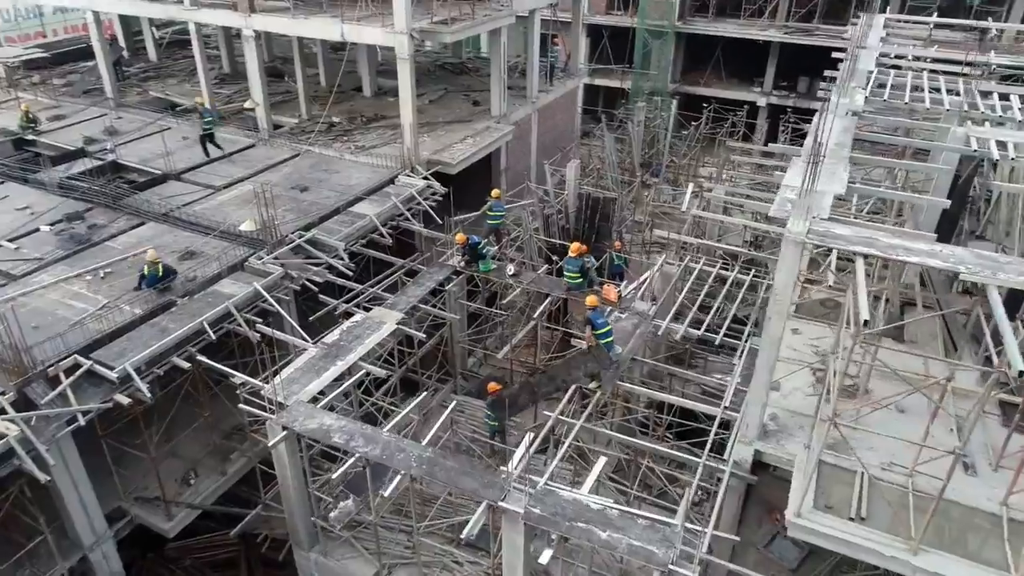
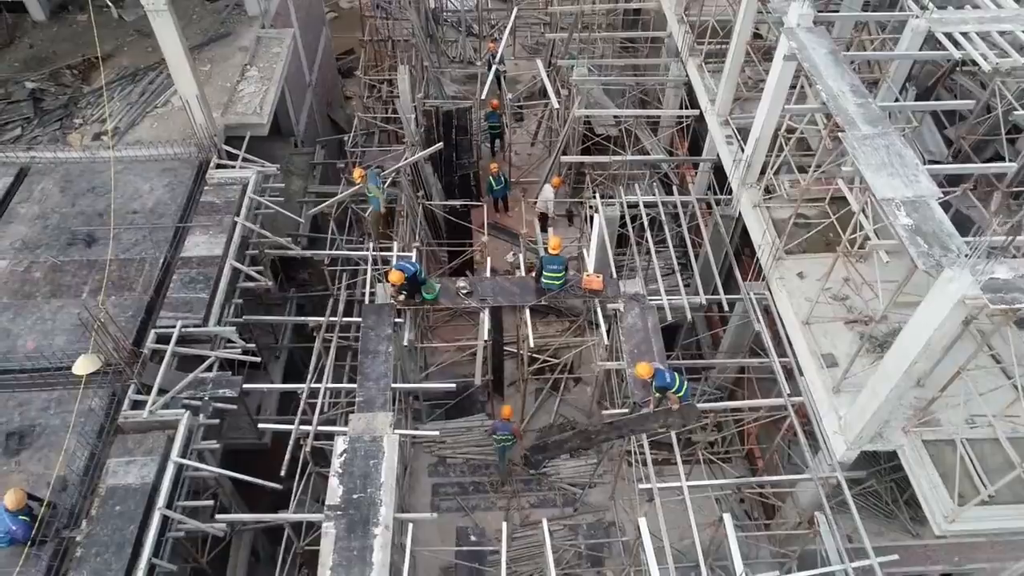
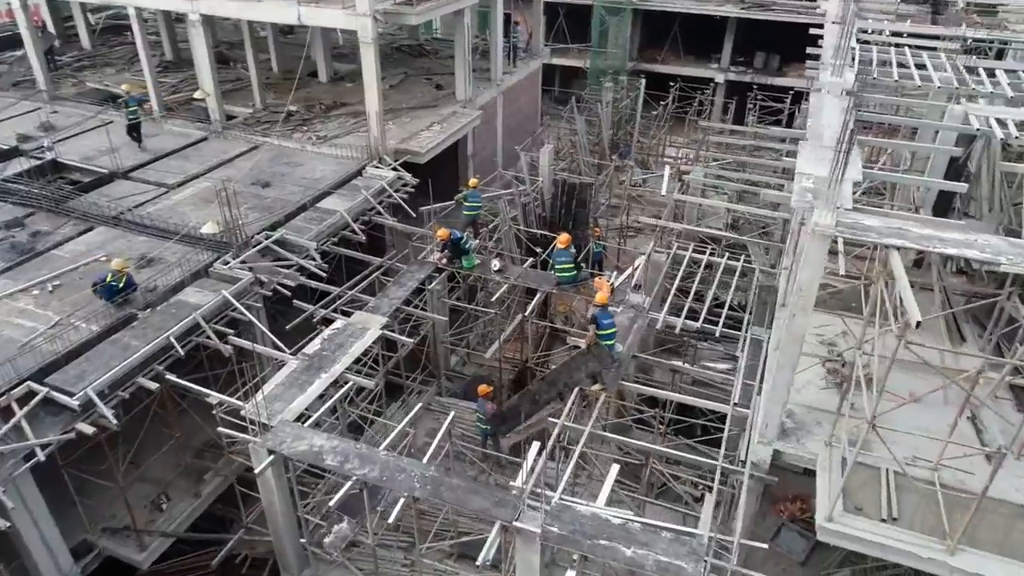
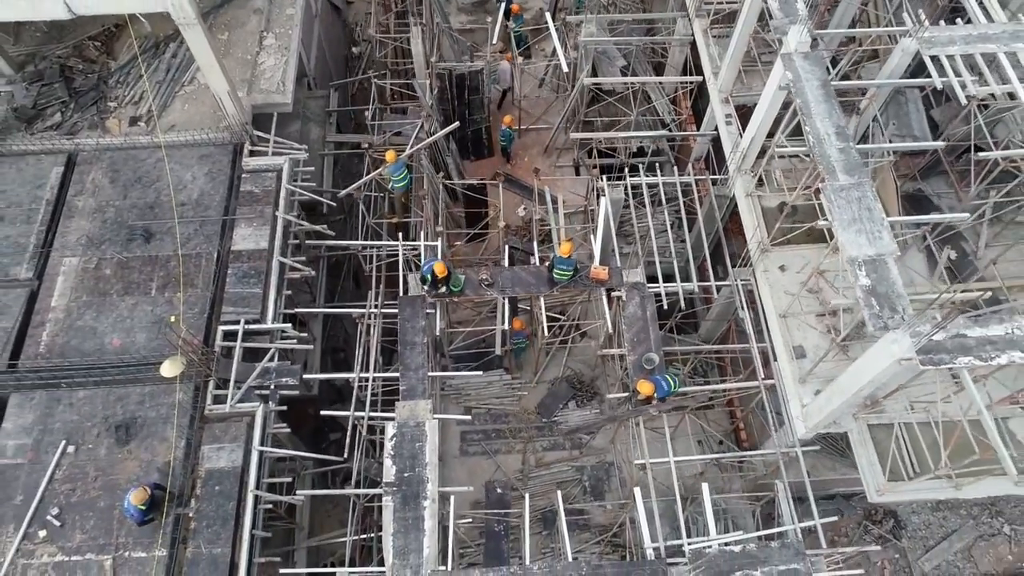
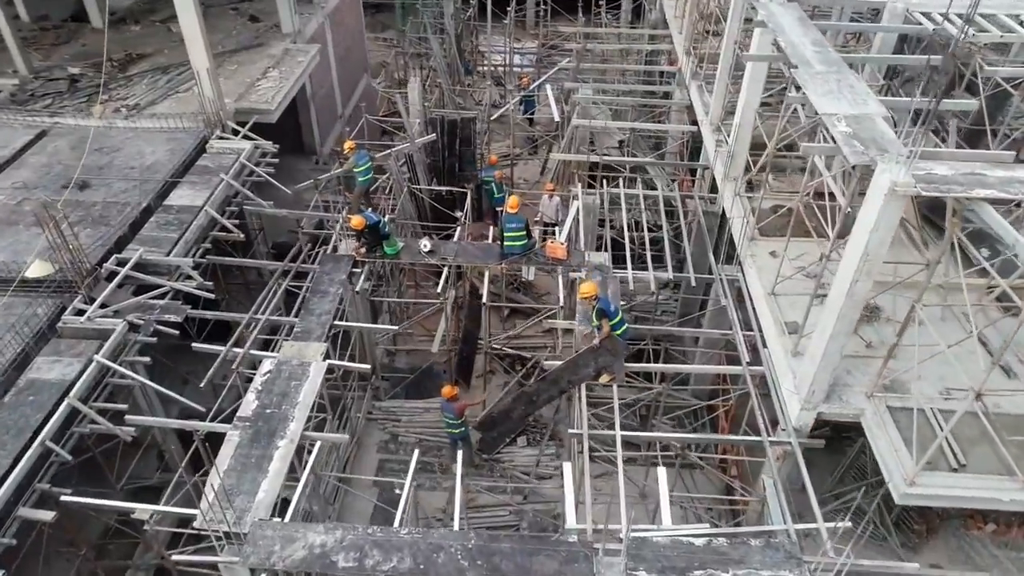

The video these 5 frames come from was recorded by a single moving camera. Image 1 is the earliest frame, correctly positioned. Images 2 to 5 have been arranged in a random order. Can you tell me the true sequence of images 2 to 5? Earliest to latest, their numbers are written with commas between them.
3, 5, 2, 4
